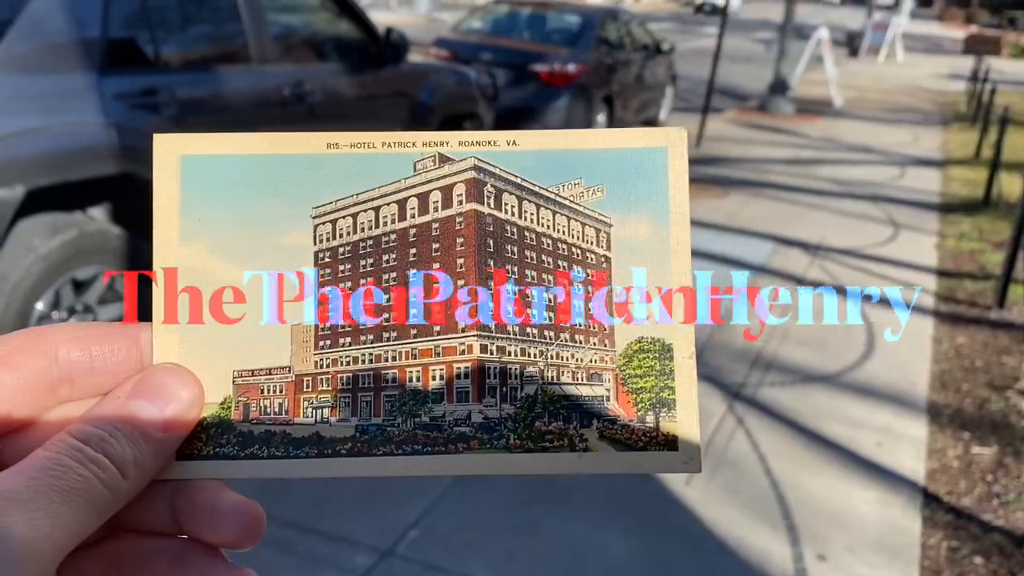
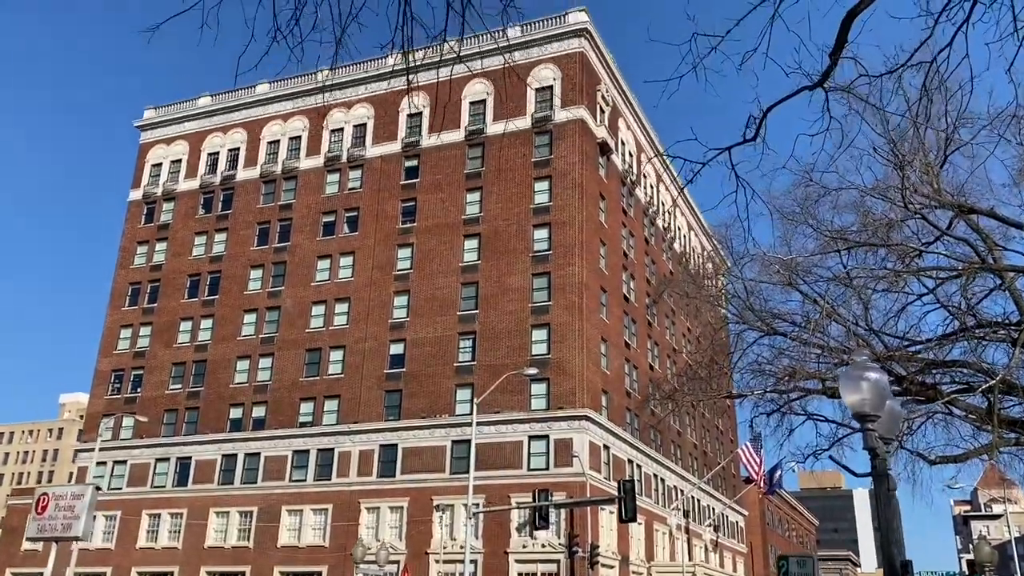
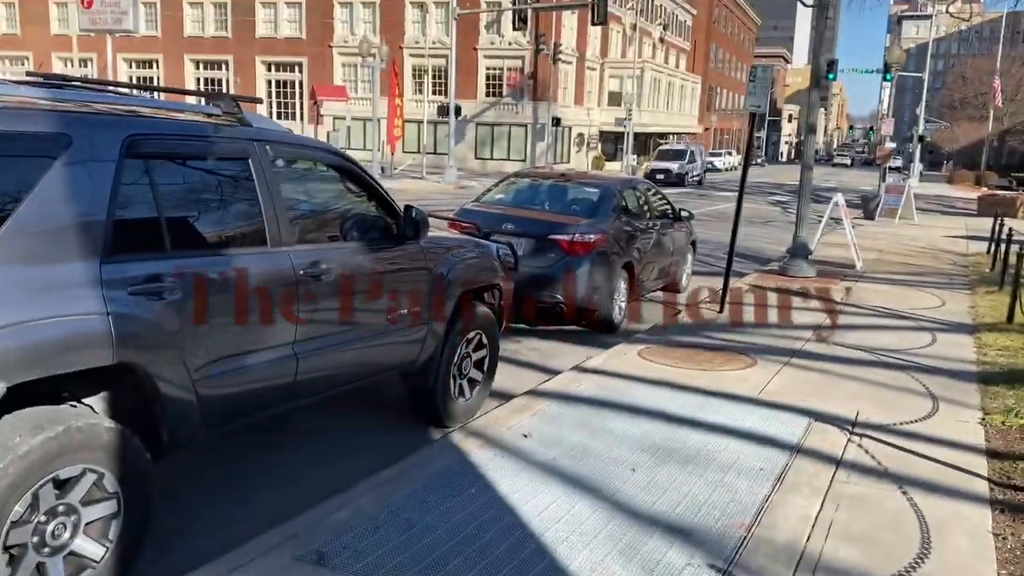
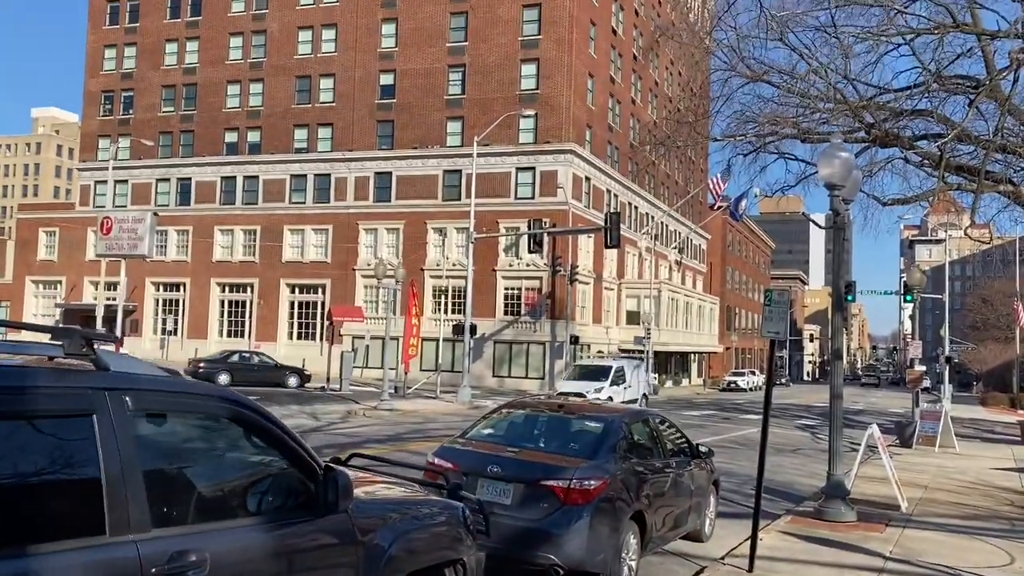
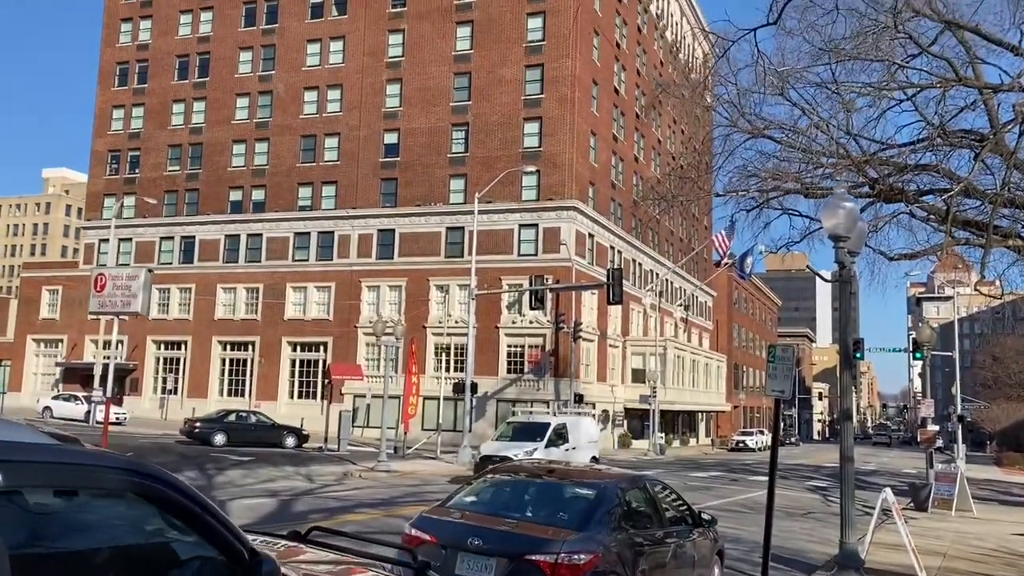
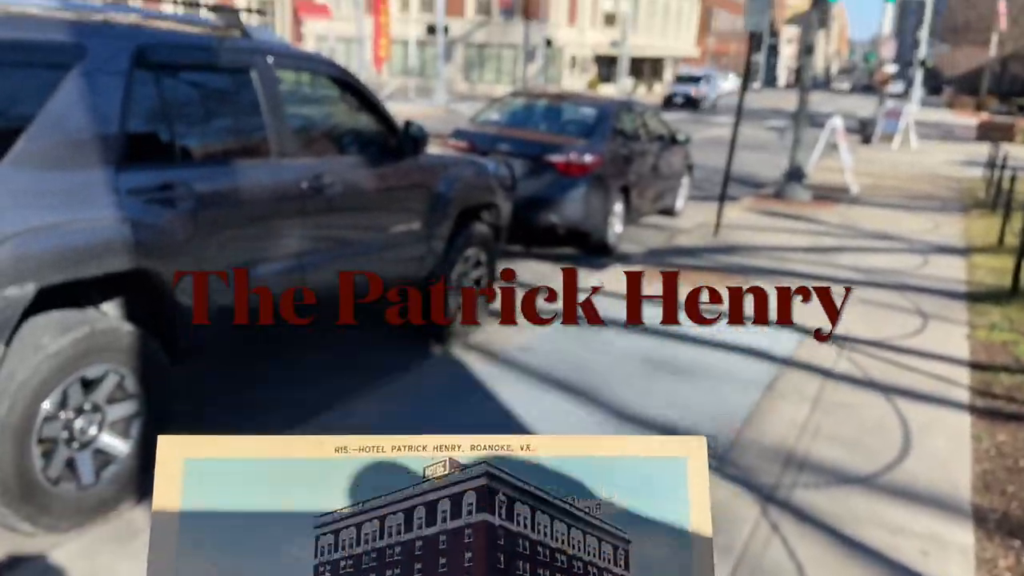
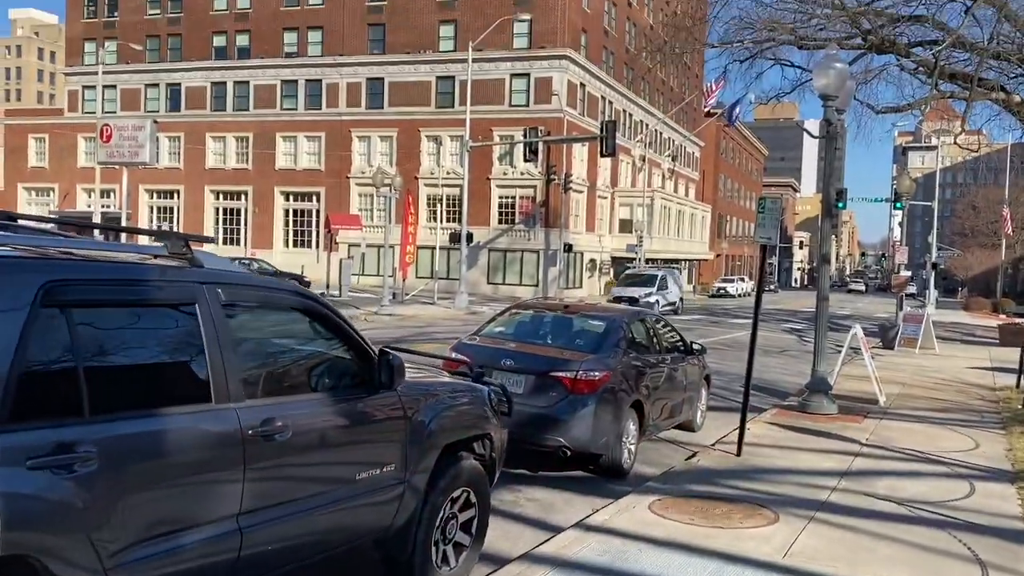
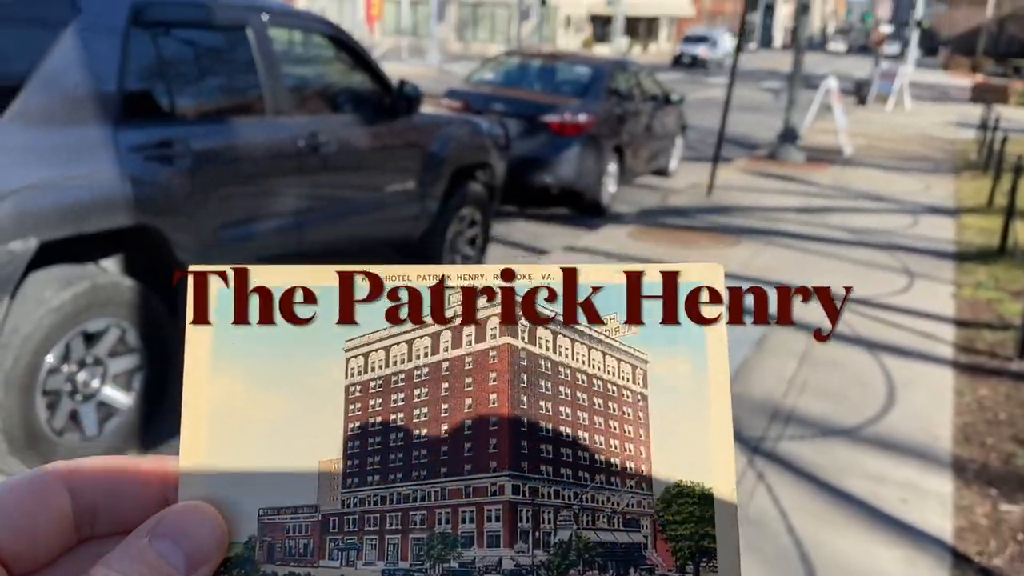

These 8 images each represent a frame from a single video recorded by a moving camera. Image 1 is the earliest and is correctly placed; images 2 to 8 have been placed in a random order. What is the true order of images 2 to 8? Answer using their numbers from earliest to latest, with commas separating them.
8, 6, 3, 7, 4, 5, 2
